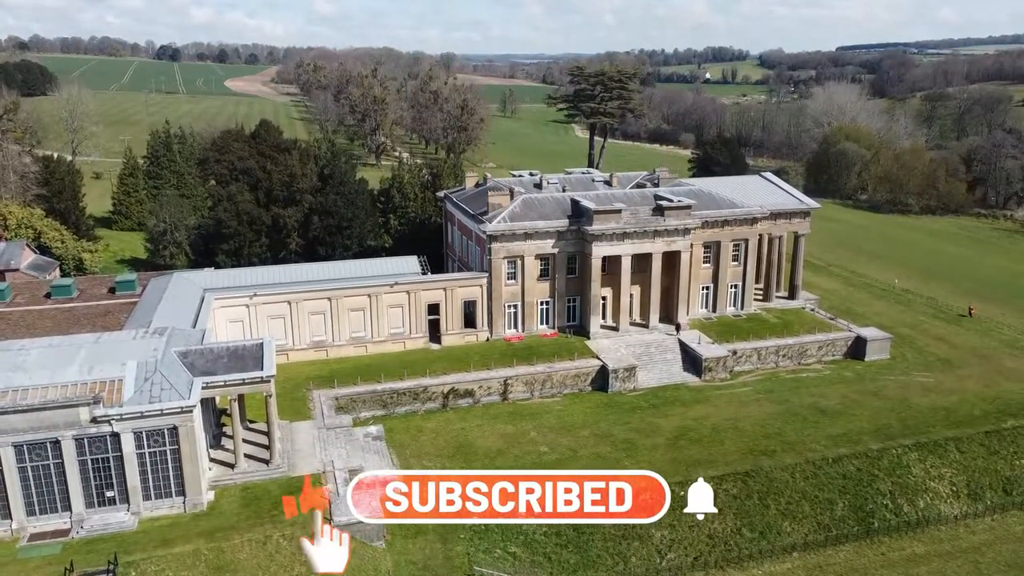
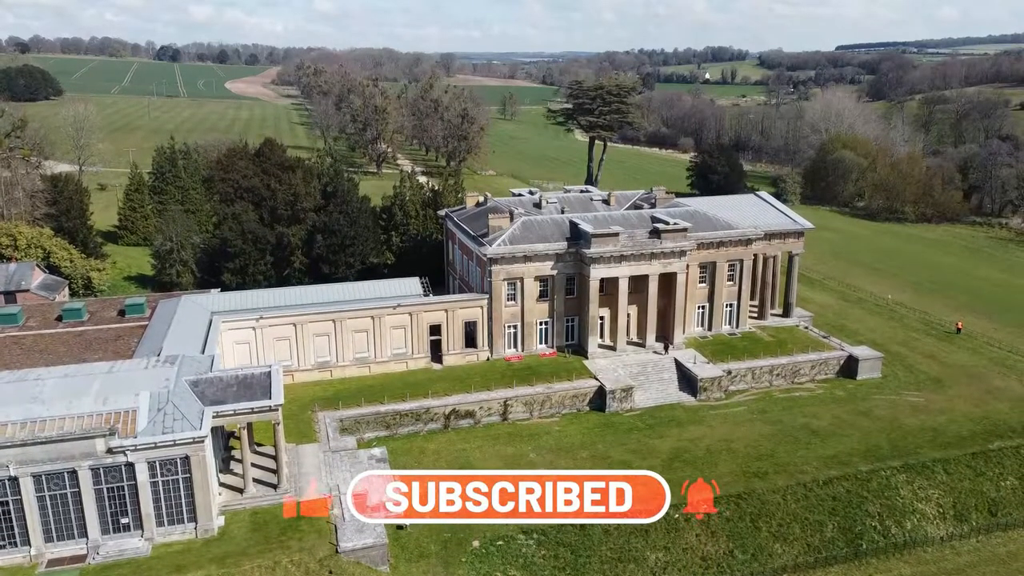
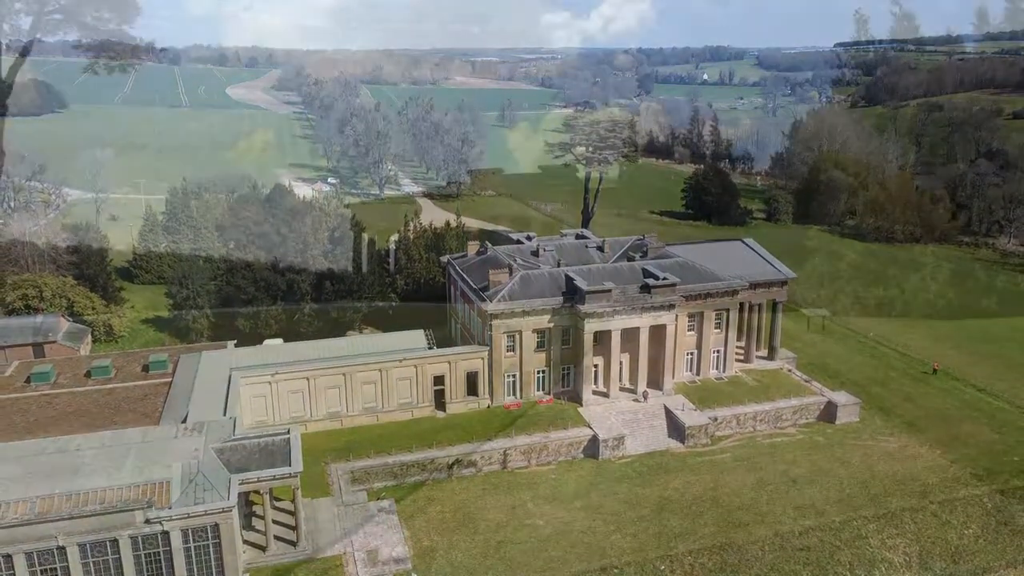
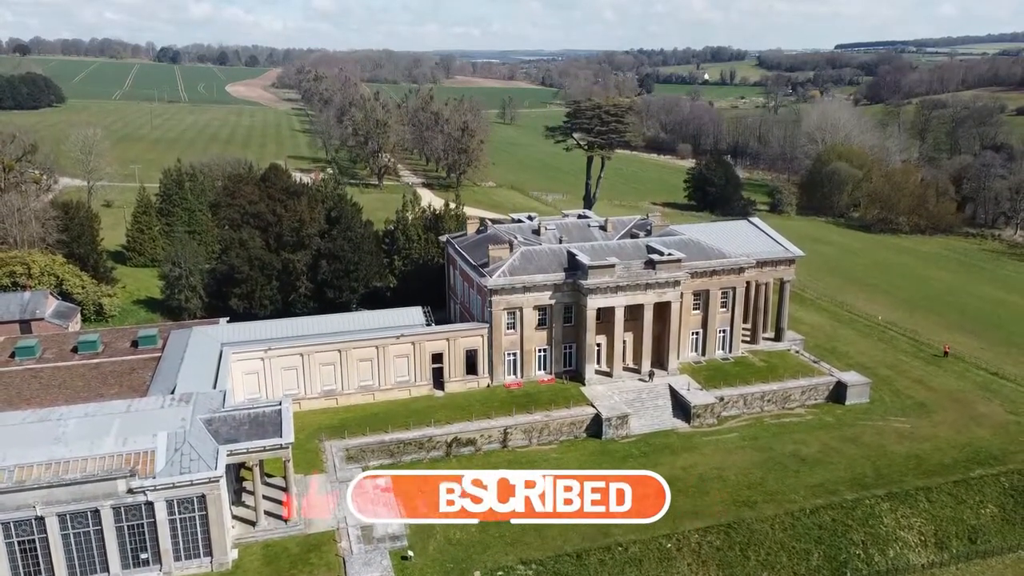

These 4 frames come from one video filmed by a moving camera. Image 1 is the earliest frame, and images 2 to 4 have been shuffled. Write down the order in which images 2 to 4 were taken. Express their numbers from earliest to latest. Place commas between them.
2, 4, 3
